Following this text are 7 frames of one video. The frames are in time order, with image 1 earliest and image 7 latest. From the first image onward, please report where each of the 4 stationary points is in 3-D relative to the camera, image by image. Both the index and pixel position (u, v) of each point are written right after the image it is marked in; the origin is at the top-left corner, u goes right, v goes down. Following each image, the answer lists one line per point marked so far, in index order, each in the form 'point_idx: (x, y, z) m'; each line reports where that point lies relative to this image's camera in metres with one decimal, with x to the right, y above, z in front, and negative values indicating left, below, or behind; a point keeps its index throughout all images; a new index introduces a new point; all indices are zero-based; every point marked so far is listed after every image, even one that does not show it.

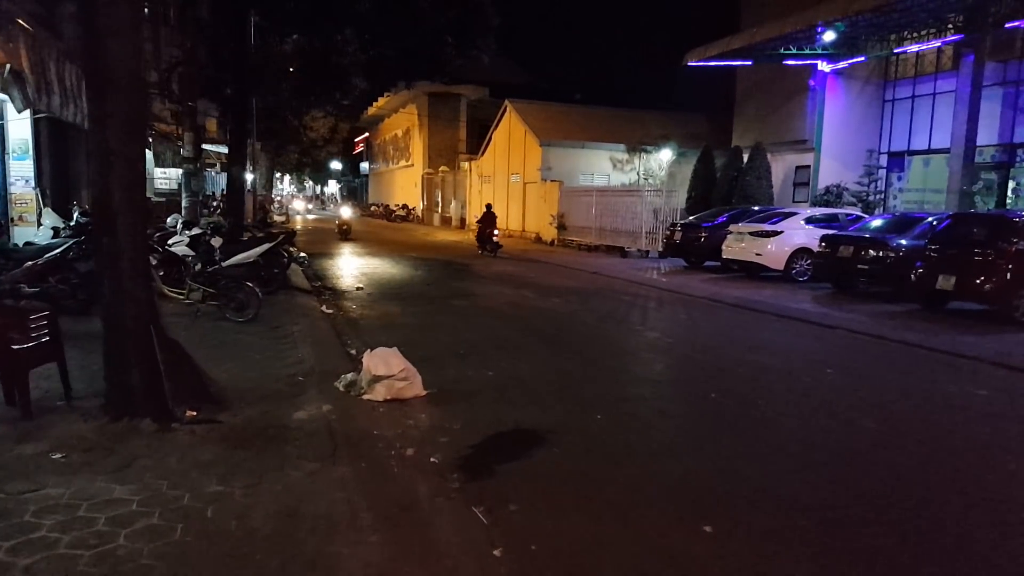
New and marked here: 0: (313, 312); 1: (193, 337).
0: (-3.0, -0.4, +10.5) m
1: (-3.7, -0.6, +8.0) m
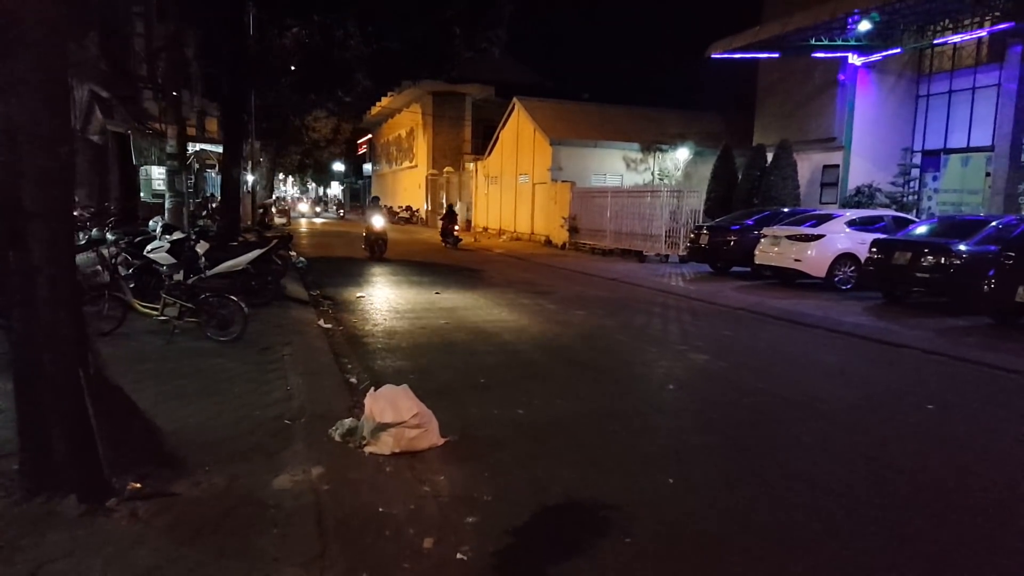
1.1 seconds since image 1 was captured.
0: (-2.7, -0.5, +9.2) m
1: (-3.4, -0.8, +6.7) m
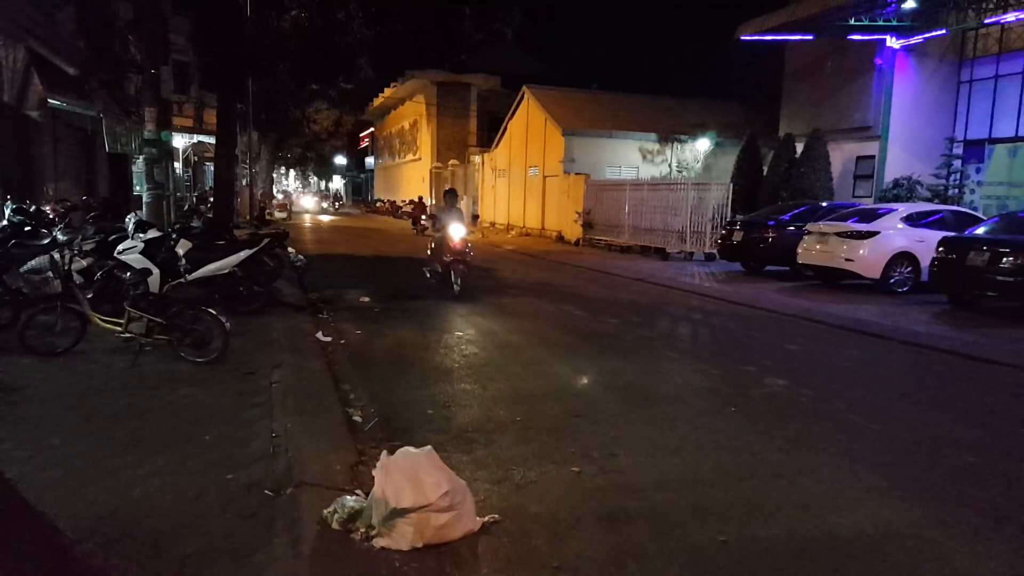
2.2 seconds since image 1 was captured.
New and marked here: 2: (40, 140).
0: (-2.4, -0.6, +7.8) m
1: (-3.1, -0.9, +5.4) m
2: (-10.9, +3.4, +16.0) m
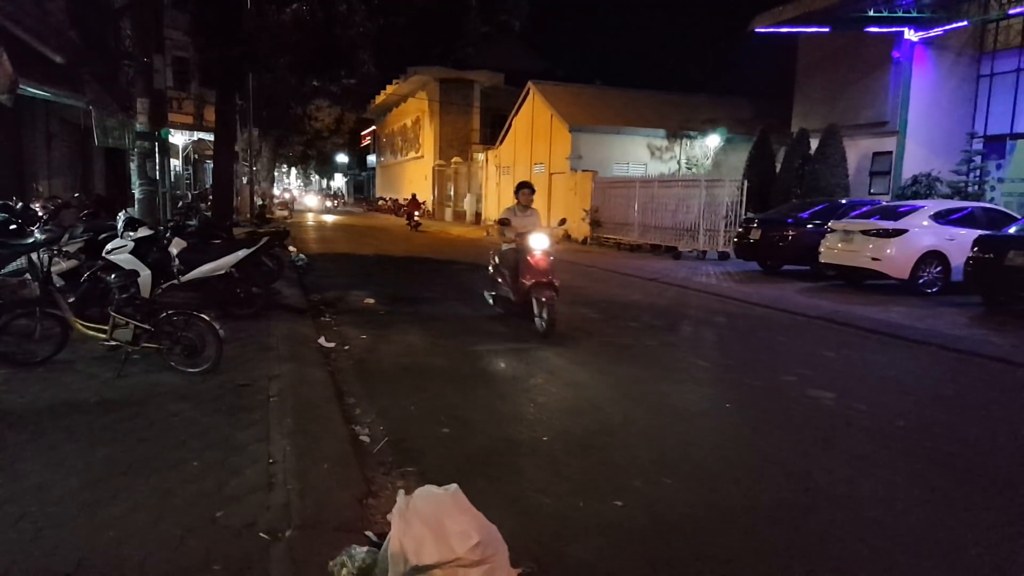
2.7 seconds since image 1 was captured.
0: (-2.2, -0.7, +7.2) m
1: (-2.9, -0.9, +4.8) m
2: (-10.7, +3.4, +15.5) m
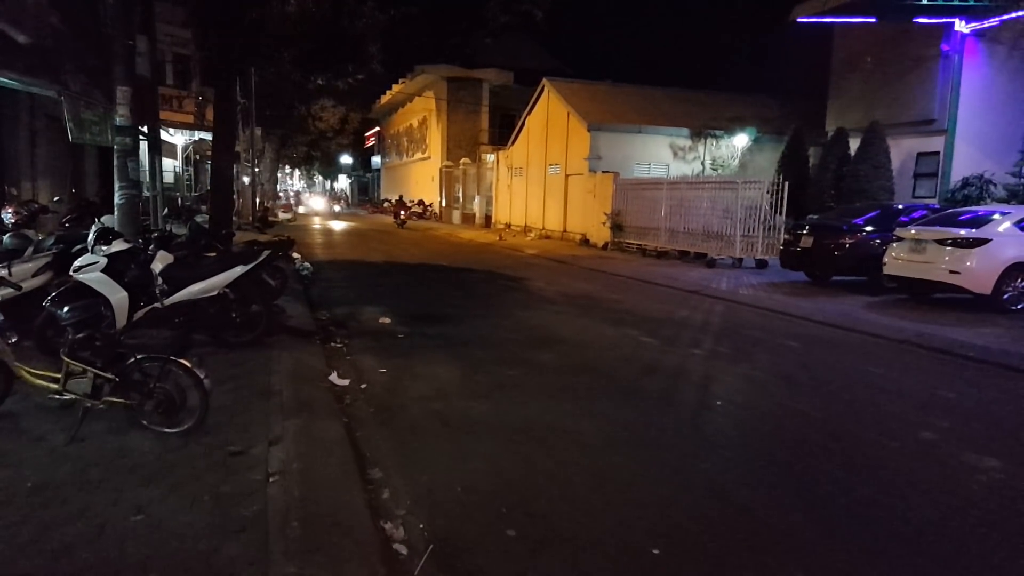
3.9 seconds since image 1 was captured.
0: (-1.7, -0.9, +5.9) m
1: (-2.4, -1.2, +3.4) m
2: (-10.2, +3.1, +14.1) m
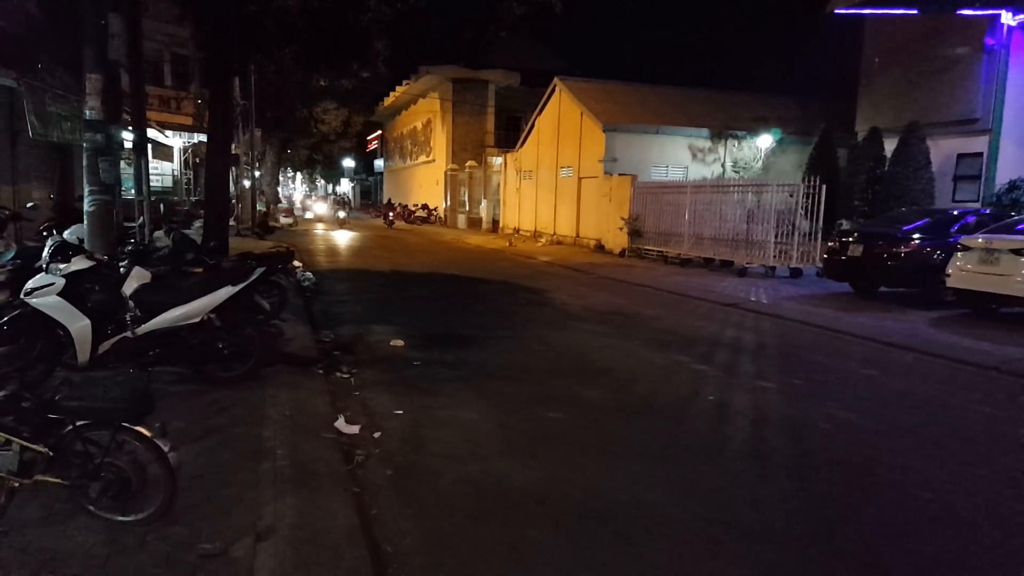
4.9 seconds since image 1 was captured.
0: (-1.3, -1.1, +4.7) m
1: (-2.0, -1.4, +2.2) m
2: (-9.8, +2.9, +13.0) m
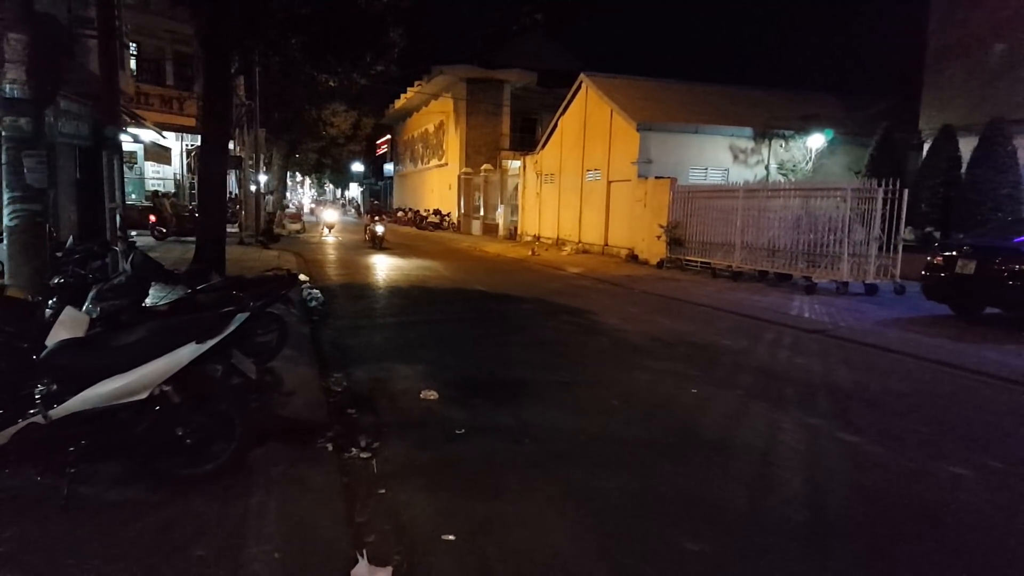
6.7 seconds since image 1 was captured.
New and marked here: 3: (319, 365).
0: (-0.7, -1.4, +2.7) m
1: (-1.5, -1.7, +0.2) m
2: (-9.1, +2.5, +11.1) m
3: (-2.1, -0.8, +7.6) m
